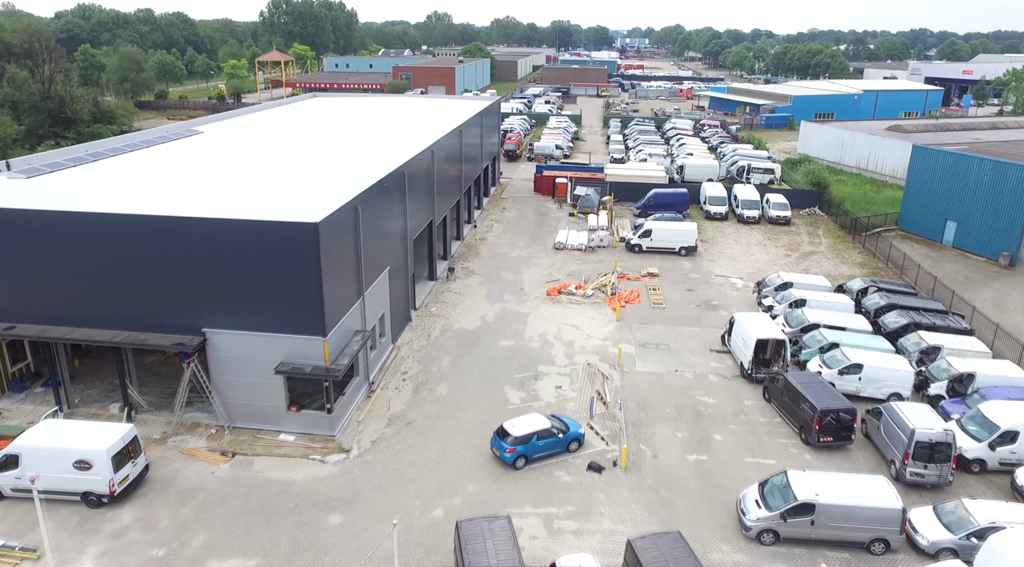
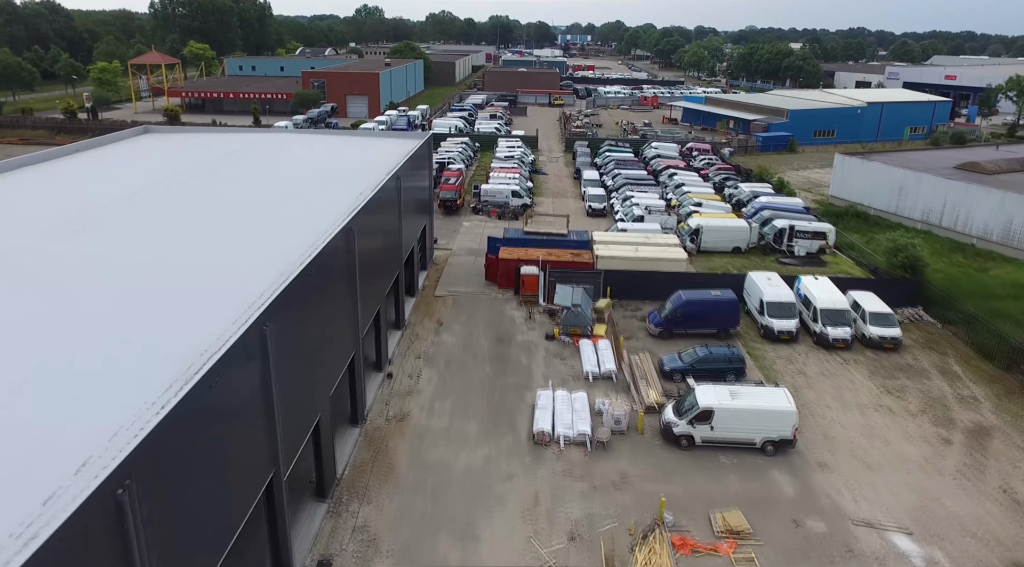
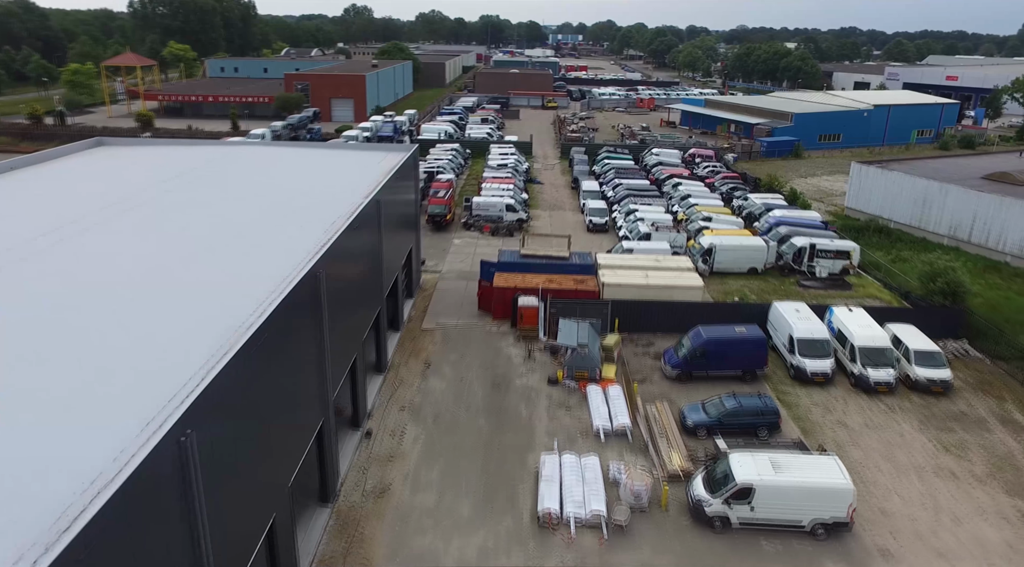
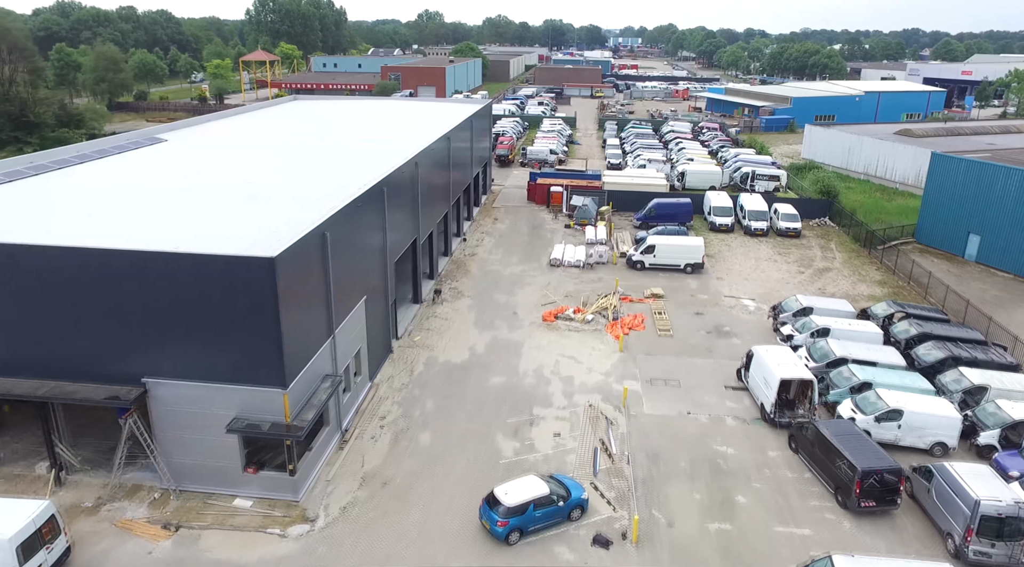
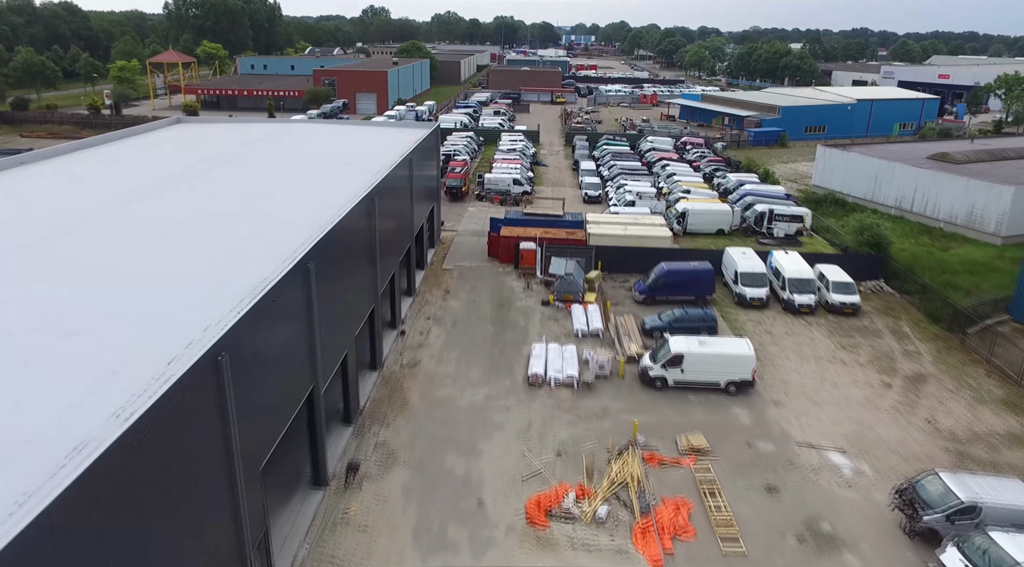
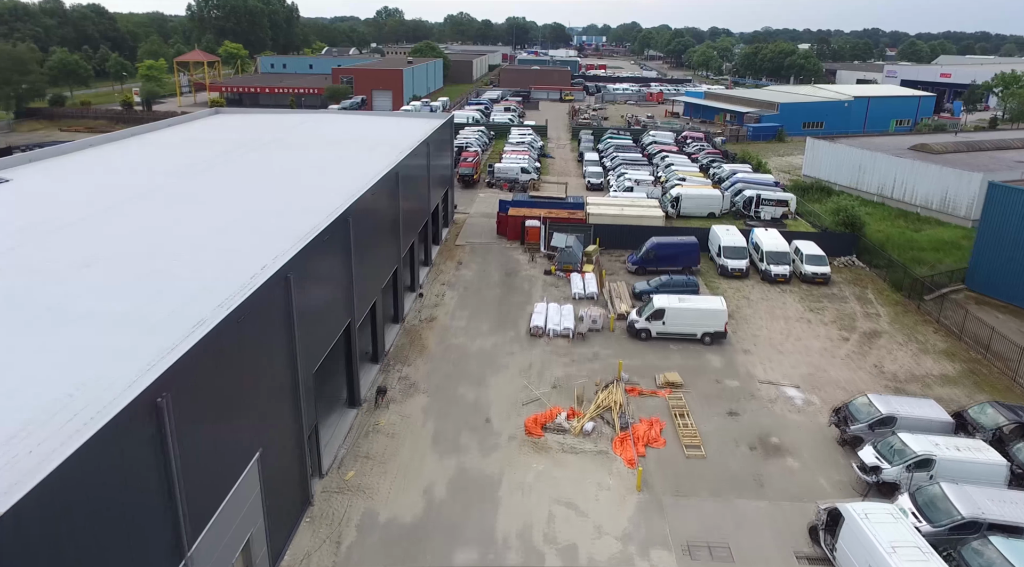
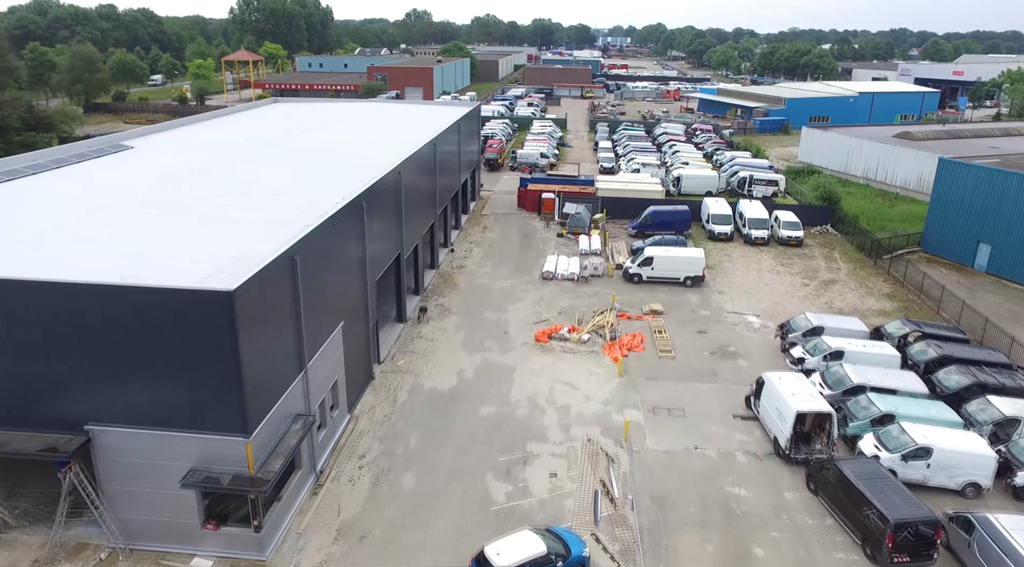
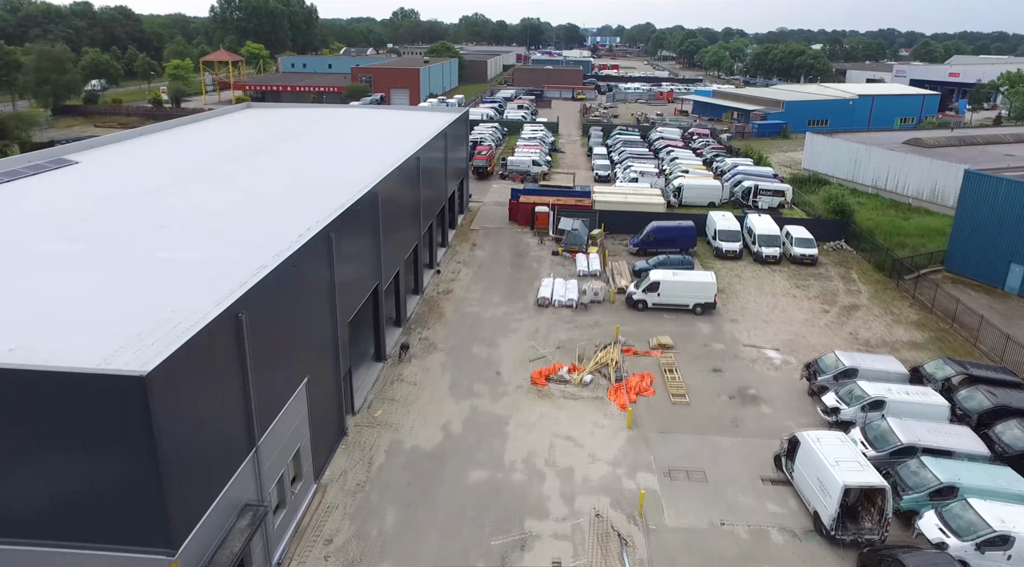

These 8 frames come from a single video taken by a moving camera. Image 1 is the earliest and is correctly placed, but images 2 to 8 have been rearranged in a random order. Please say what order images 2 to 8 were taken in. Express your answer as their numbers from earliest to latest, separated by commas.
4, 7, 8, 6, 5, 2, 3
